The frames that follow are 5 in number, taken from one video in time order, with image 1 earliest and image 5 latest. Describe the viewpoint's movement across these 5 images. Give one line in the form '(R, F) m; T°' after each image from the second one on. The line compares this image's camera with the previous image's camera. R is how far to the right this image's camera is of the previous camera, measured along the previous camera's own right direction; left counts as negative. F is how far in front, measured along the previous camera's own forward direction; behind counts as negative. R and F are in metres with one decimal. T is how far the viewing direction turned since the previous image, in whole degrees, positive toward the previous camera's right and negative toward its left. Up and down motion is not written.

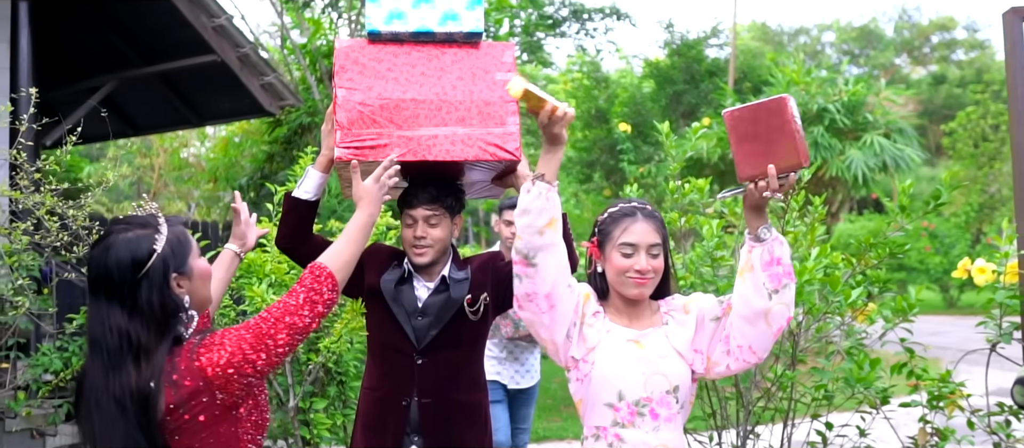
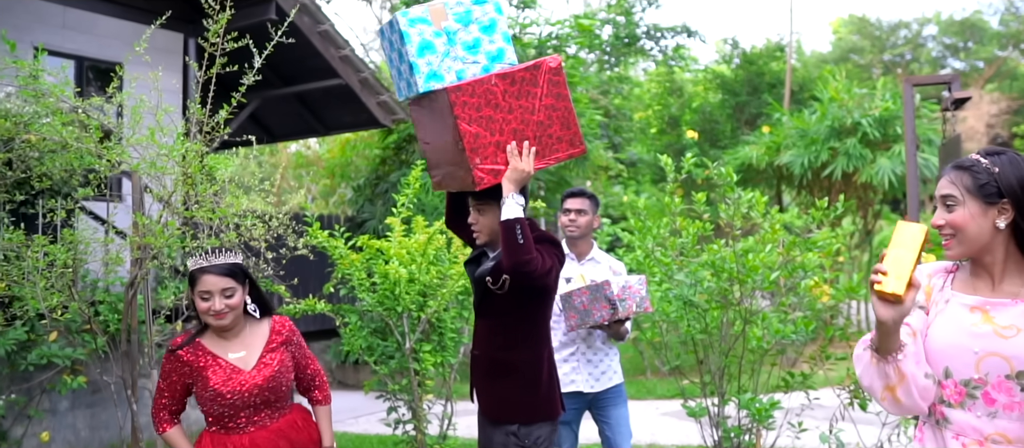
(+0.2, -1.4) m; -6°
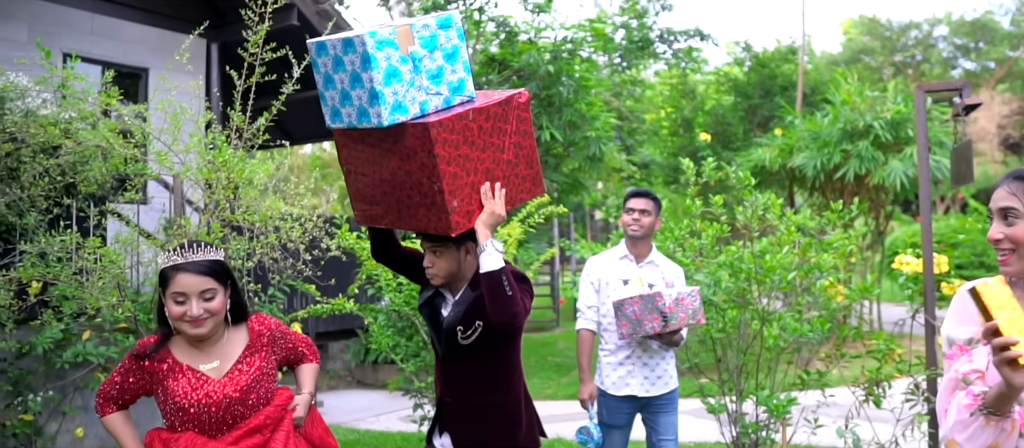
(-0.1, -0.1) m; -1°
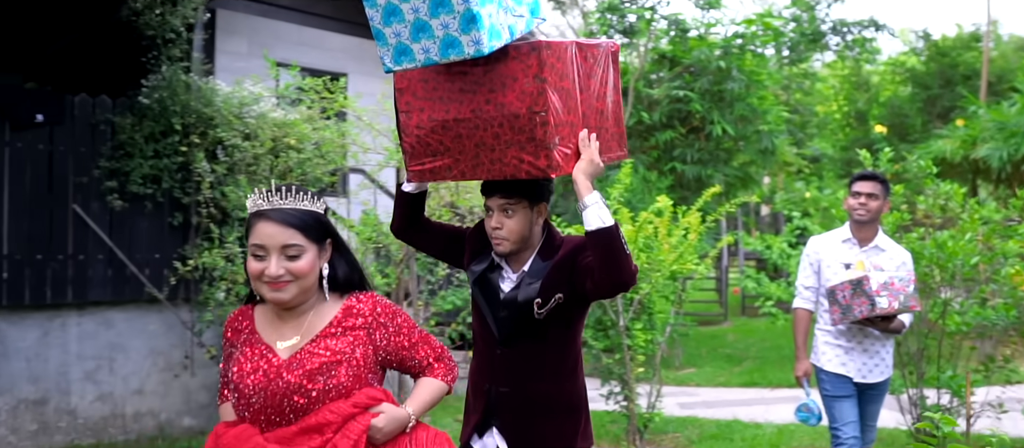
(-0.1, -0.4) m; -10°
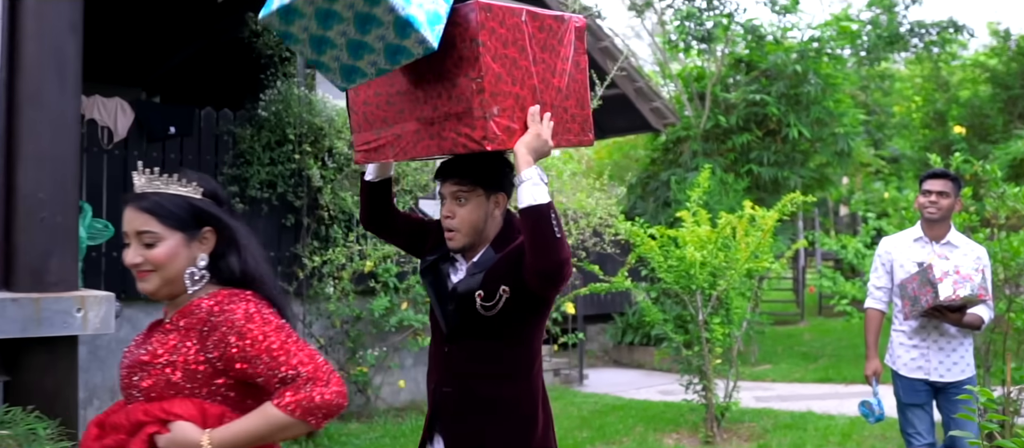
(-0.1, -0.4) m; -5°
